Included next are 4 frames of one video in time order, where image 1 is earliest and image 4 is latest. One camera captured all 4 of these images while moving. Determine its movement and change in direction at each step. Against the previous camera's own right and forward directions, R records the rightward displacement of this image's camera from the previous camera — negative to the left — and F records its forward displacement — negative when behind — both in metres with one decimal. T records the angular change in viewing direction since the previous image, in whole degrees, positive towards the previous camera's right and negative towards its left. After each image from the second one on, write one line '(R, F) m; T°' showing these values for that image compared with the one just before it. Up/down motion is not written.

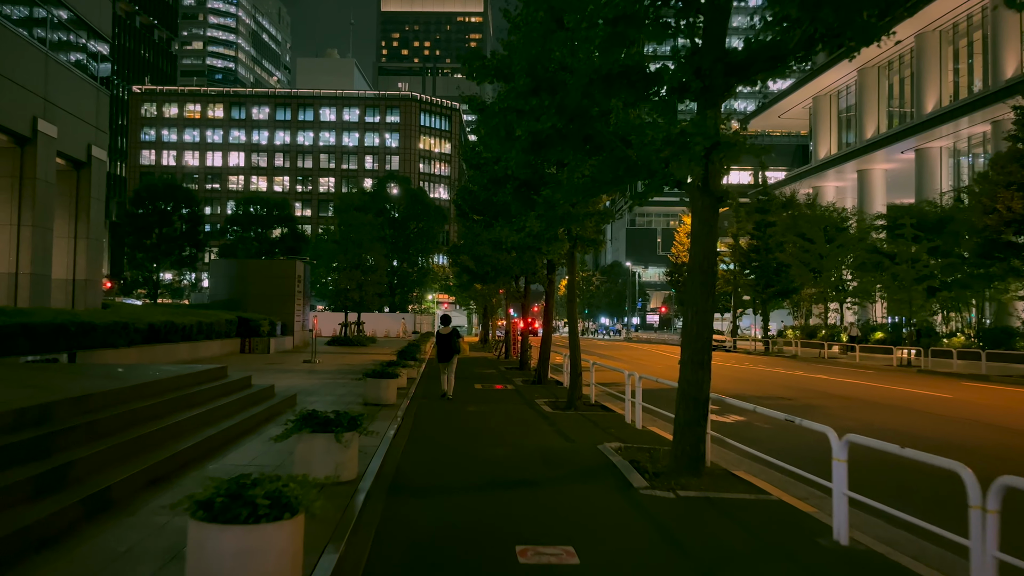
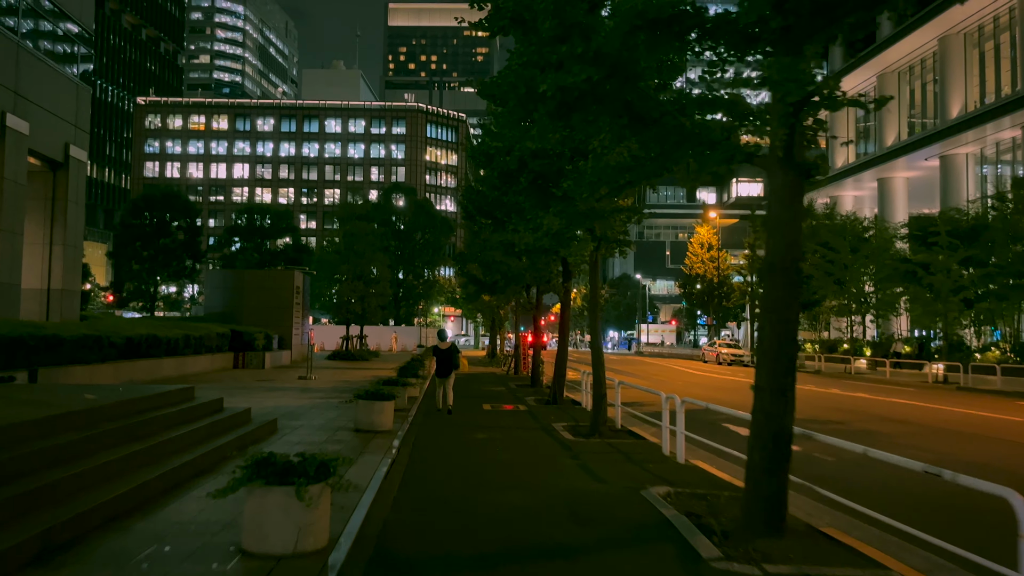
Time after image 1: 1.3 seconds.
(-0.1, +1.9) m; 0°
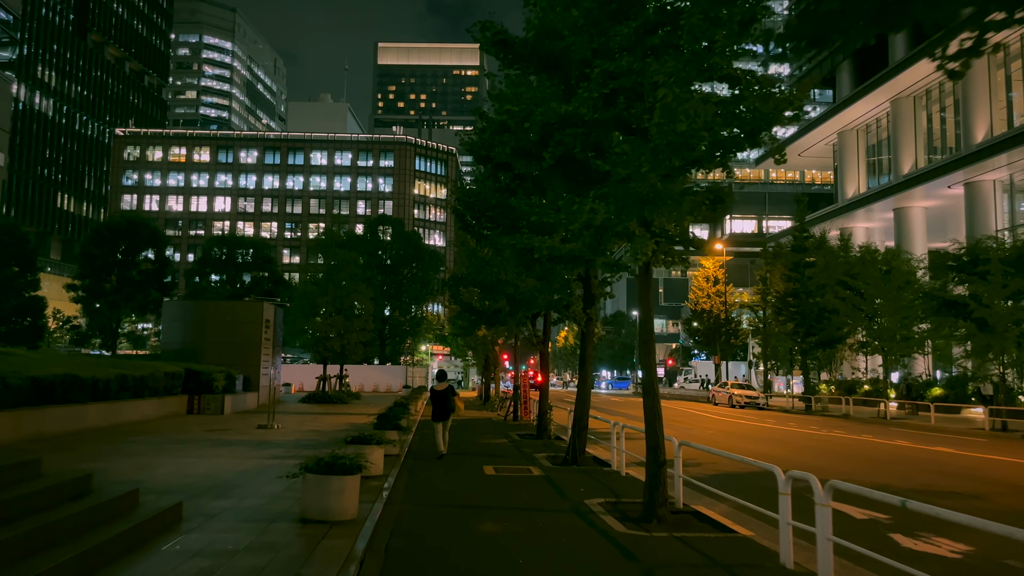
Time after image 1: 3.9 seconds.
(-0.4, +3.8) m; +1°
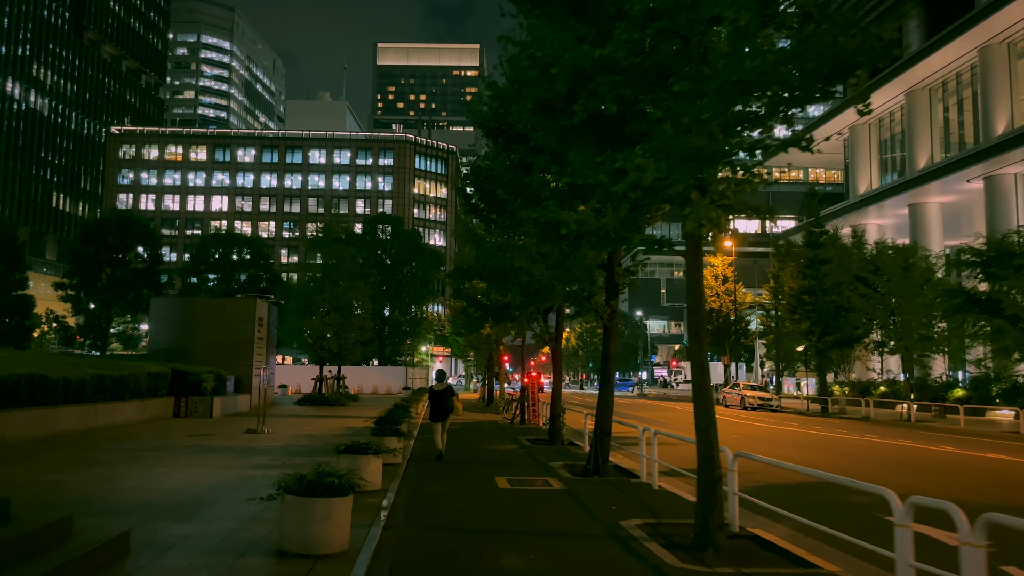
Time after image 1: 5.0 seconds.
(-0.2, +1.6) m; 0°
